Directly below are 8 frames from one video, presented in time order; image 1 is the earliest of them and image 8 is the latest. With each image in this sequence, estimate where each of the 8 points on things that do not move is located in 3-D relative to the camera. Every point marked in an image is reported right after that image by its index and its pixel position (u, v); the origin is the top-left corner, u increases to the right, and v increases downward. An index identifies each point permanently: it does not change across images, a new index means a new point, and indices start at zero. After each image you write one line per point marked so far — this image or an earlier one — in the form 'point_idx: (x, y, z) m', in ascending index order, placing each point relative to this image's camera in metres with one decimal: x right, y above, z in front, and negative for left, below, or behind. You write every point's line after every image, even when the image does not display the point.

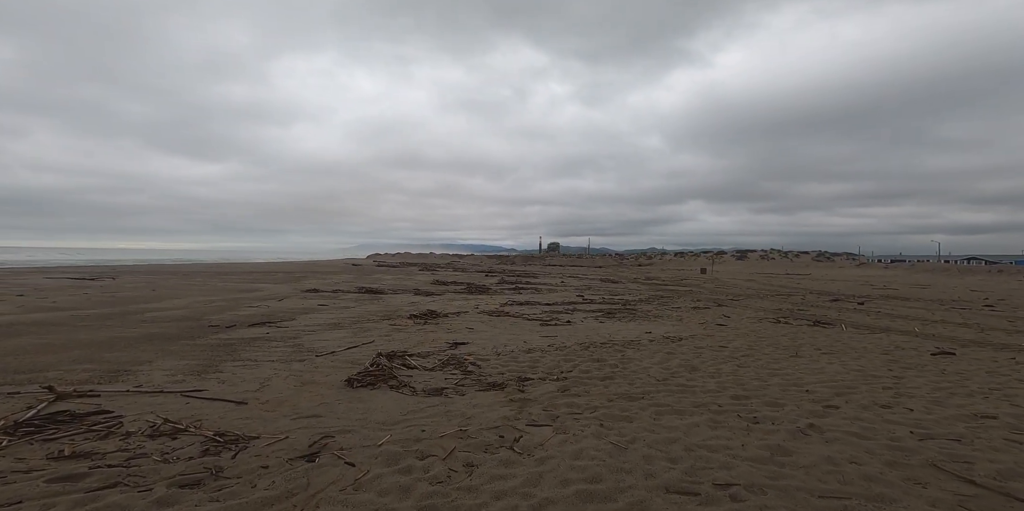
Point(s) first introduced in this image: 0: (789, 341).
0: (+4.9, -1.5, +9.2) m
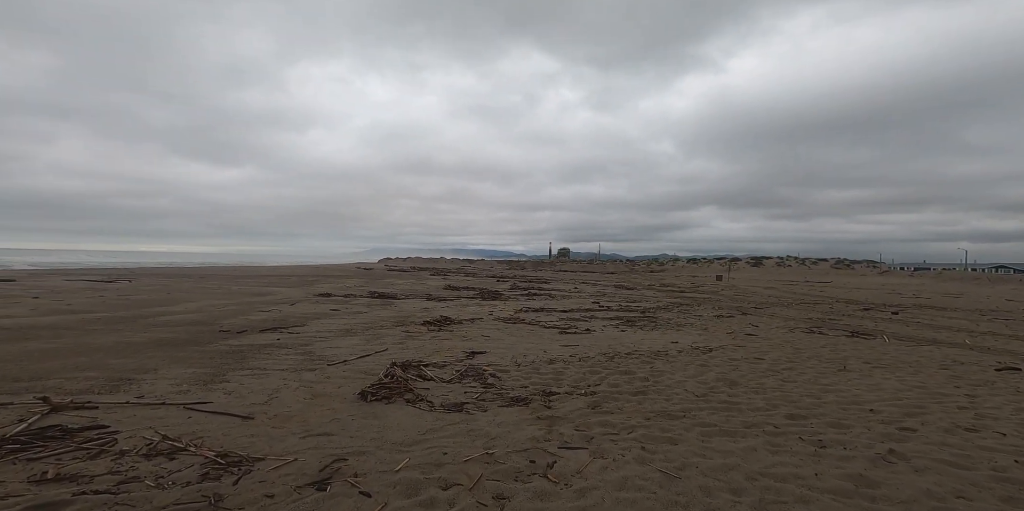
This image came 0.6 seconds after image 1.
0: (+5.3, -1.6, +8.6) m
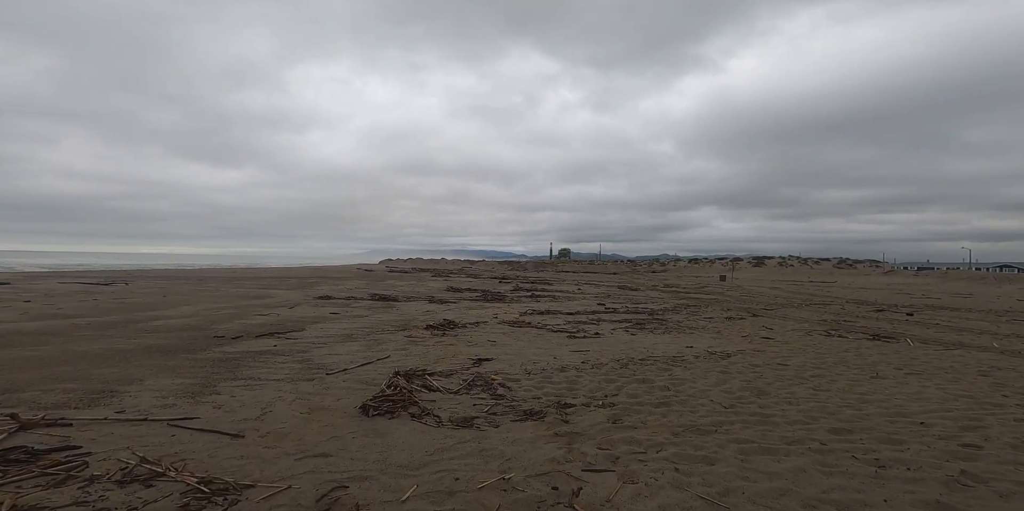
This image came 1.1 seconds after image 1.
0: (+5.4, -1.6, +8.2) m
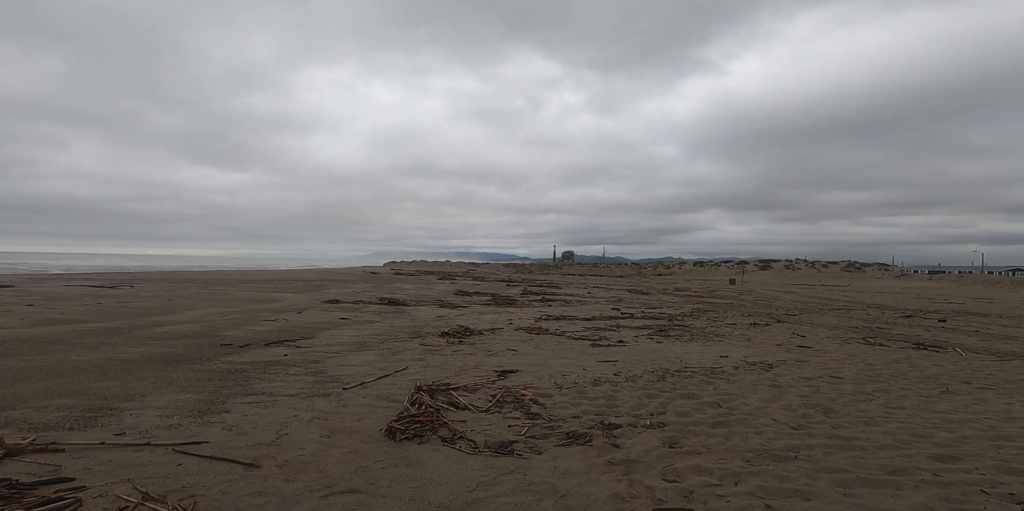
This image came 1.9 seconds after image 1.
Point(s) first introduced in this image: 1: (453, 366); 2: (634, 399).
0: (+5.9, -1.7, +7.6) m
1: (-1.0, -1.8, +8.6) m
2: (+1.5, -1.8, +6.5) m
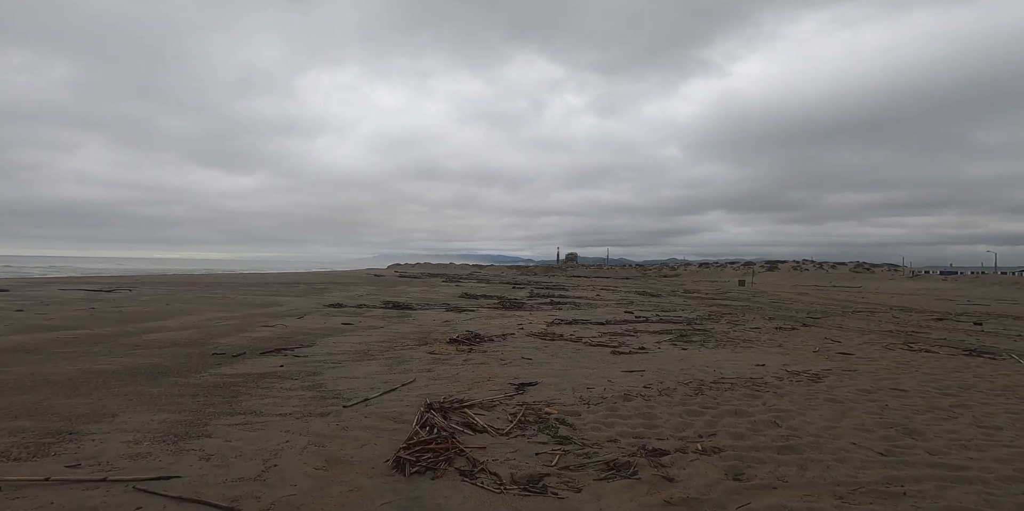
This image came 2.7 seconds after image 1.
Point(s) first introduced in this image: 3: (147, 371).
0: (+6.1, -1.7, +6.8) m
1: (-0.7, -1.8, +7.8) m
2: (+1.8, -1.8, +5.7) m
3: (-5.2, -1.6, +7.4) m
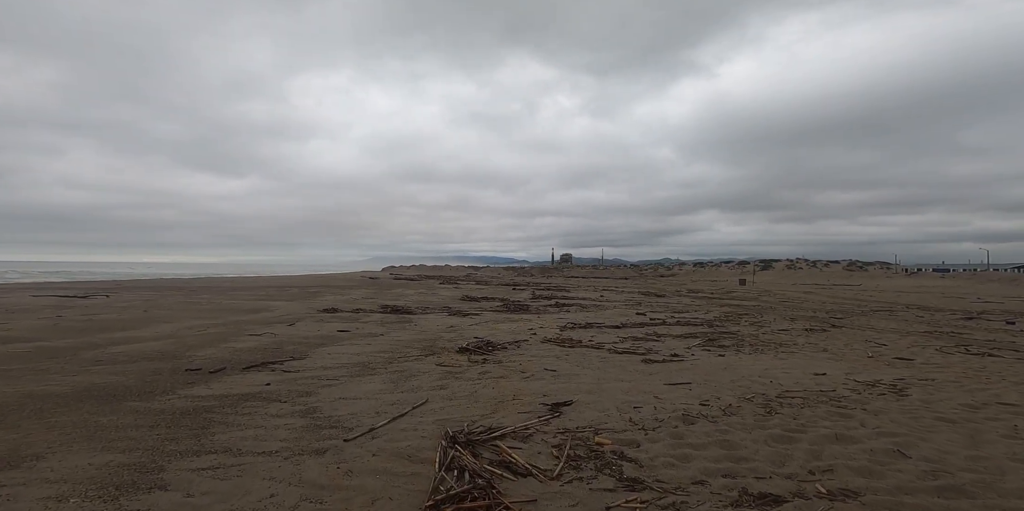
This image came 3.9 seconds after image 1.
0: (+6.5, -1.6, +5.7) m
1: (-0.3, -1.8, +6.6) m
2: (+2.2, -1.7, +4.5) m
3: (-4.8, -1.6, +6.2) m
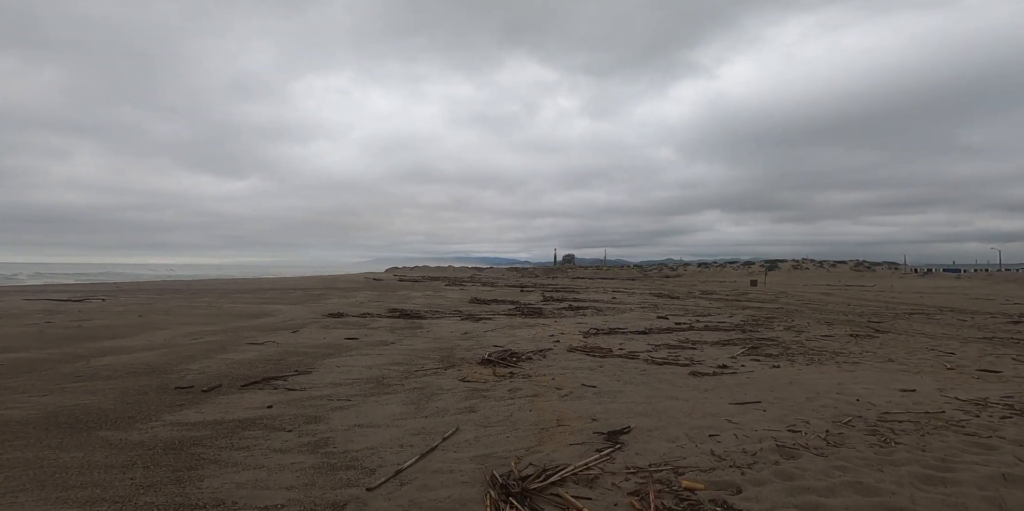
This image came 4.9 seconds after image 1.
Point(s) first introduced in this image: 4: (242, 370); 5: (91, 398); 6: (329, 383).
0: (+7.0, -1.6, +4.7) m
1: (+0.2, -1.8, +5.6) m
2: (+2.6, -1.7, +3.5) m
3: (-4.3, -1.7, +5.2) m
4: (-4.1, -1.7, +7.9) m
5: (-5.2, -1.7, +6.4) m
6: (-2.5, -1.8, +7.1) m
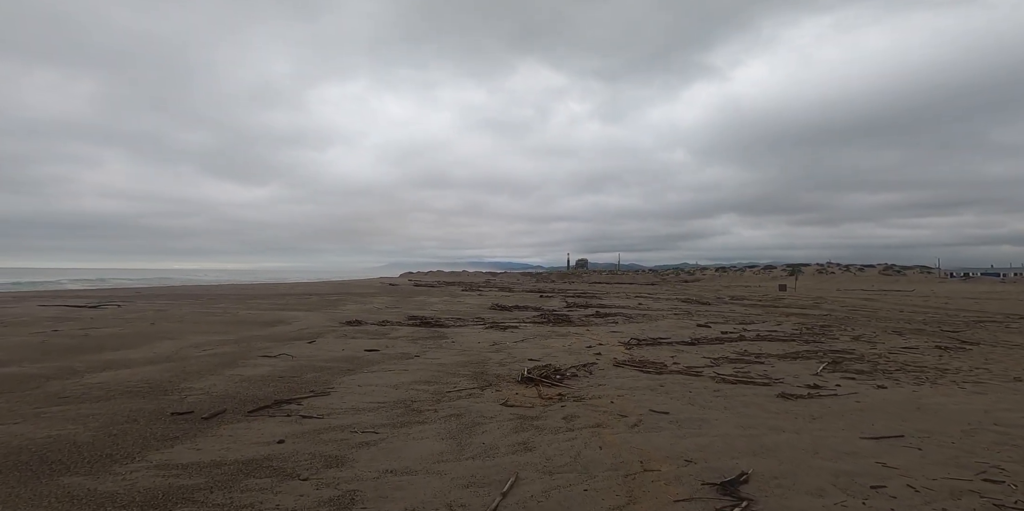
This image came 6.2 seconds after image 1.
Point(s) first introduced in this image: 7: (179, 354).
0: (+7.6, -1.5, +3.3) m
1: (+0.8, -1.8, +4.4) m
2: (+3.2, -1.6, +2.2) m
3: (-3.7, -1.7, +4.1) m
4: (-3.4, -1.8, +6.8) m
5: (-4.5, -1.7, +5.3) m
6: (-1.8, -1.8, +6.0) m
7: (-6.3, -1.8, +9.9) m
